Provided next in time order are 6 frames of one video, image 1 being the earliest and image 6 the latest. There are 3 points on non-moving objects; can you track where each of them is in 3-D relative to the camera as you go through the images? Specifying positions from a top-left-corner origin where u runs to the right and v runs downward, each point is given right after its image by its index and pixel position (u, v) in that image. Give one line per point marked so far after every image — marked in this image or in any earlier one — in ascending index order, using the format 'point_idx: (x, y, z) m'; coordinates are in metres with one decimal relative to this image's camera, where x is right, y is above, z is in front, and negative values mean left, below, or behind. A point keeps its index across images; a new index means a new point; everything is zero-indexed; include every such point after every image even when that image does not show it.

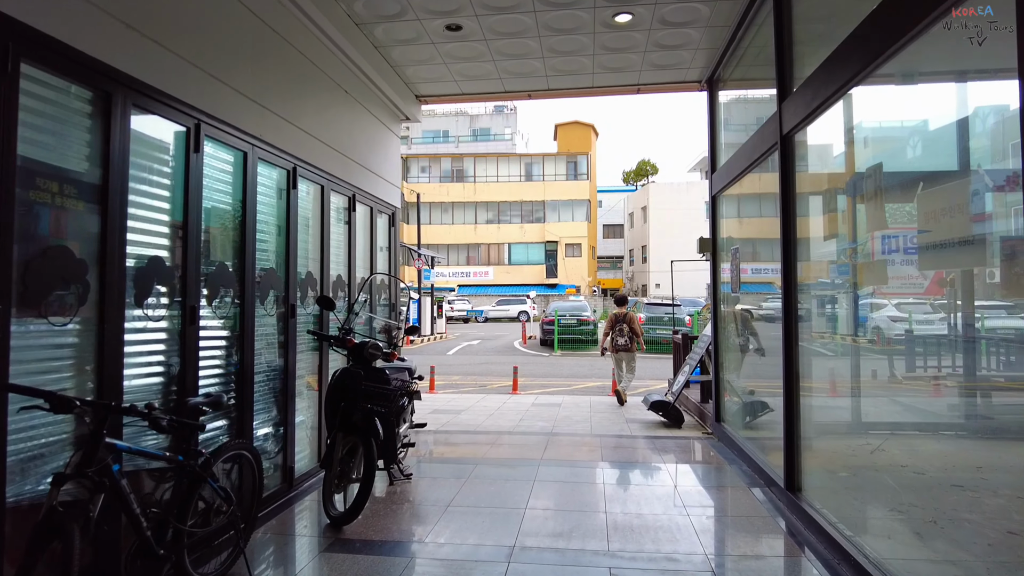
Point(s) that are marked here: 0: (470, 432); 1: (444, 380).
0: (-0.4, -1.5, +6.9) m
1: (-1.4, -1.9, +13.5) m
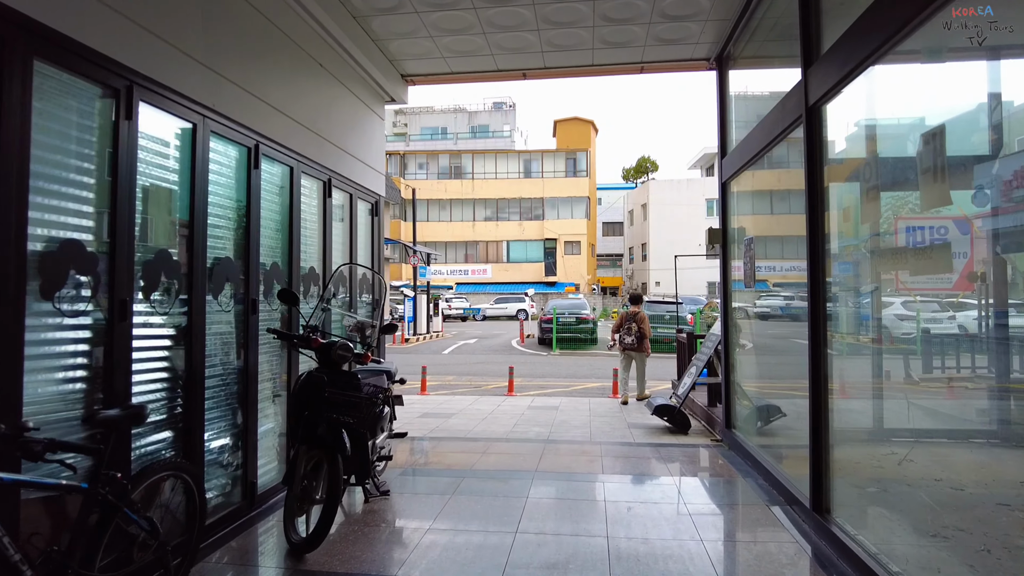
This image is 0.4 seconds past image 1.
0: (-0.5, -1.5, +6.4) m
1: (-1.4, -1.8, +12.9) m
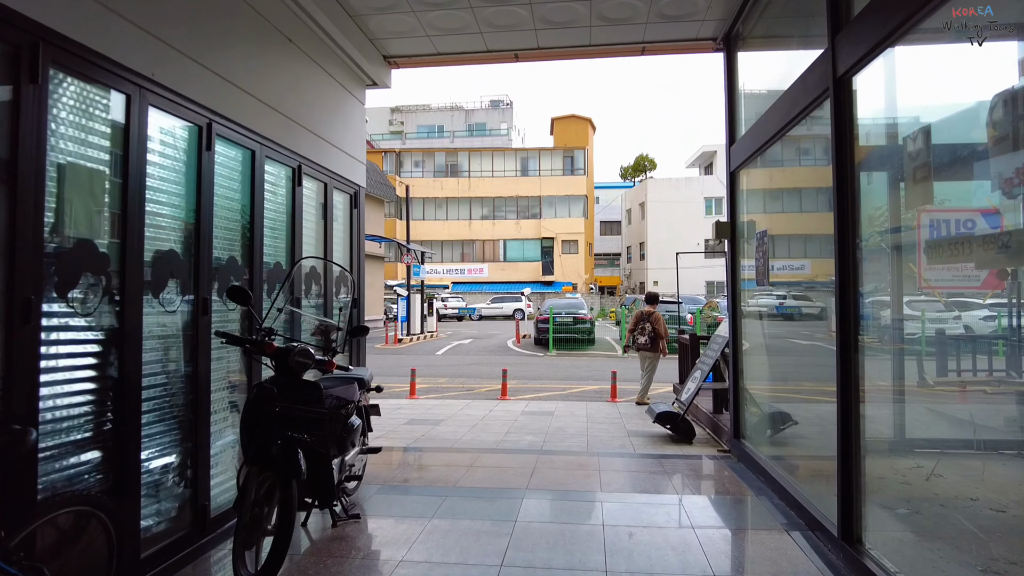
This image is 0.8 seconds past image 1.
0: (-0.6, -1.5, +5.9) m
1: (-1.6, -1.8, +12.5) m
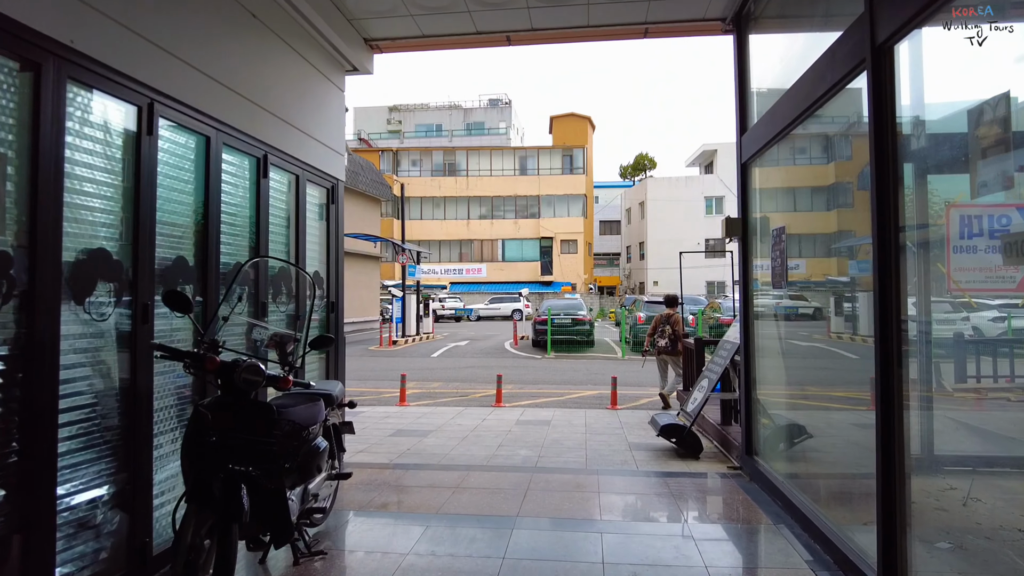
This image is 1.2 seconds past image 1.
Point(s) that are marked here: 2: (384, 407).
0: (-0.7, -1.5, +5.4) m
1: (-1.6, -1.8, +12.0) m
2: (-1.8, -1.7, +9.3) m
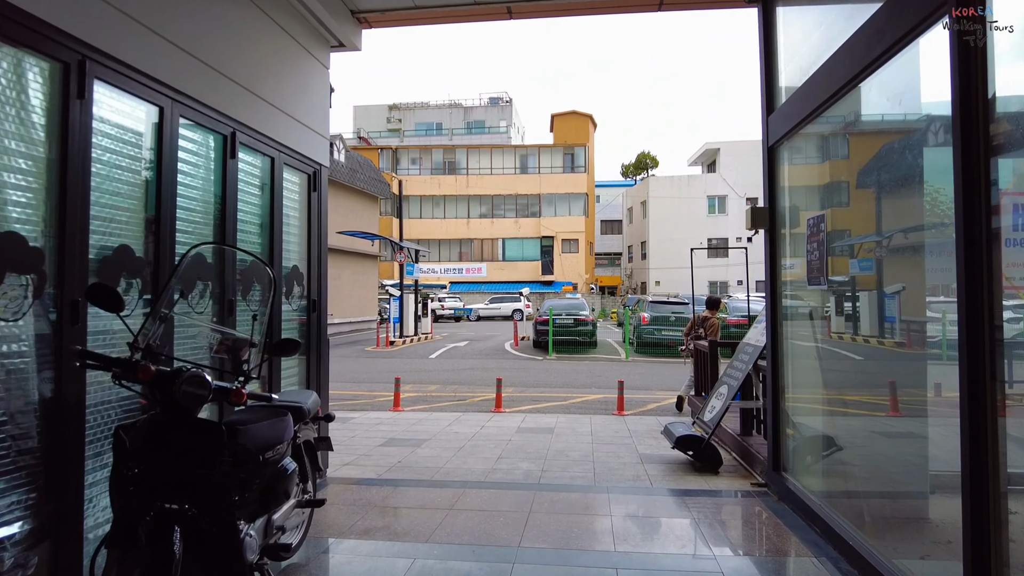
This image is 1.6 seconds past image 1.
0: (-0.7, -1.5, +4.9) m
1: (-1.6, -1.8, +11.5) m
2: (-1.8, -1.6, +8.8) m
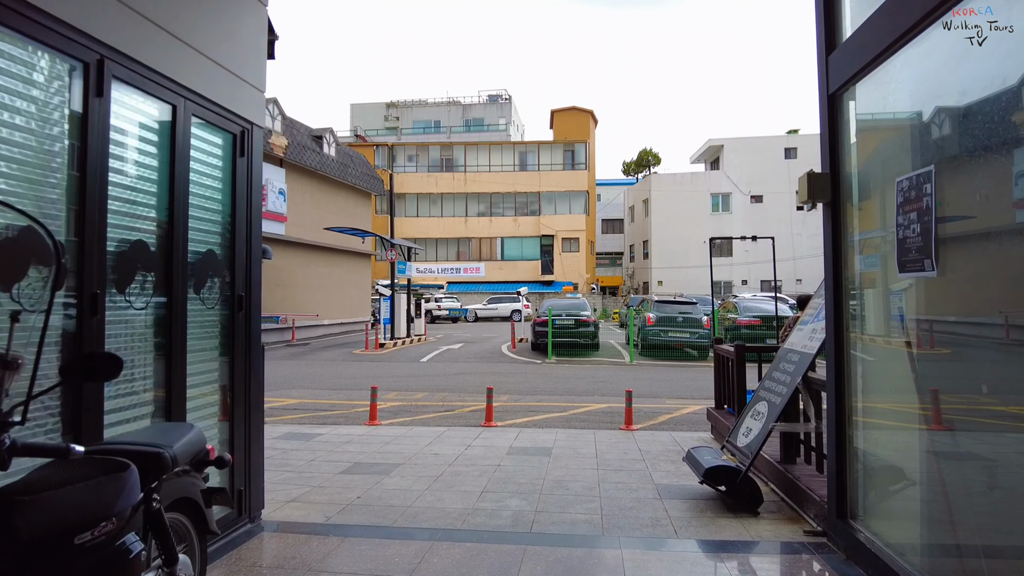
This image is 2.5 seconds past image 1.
0: (-0.8, -1.4, +3.8) m
1: (-1.7, -1.8, +10.4) m
2: (-1.9, -1.6, +7.7) m
